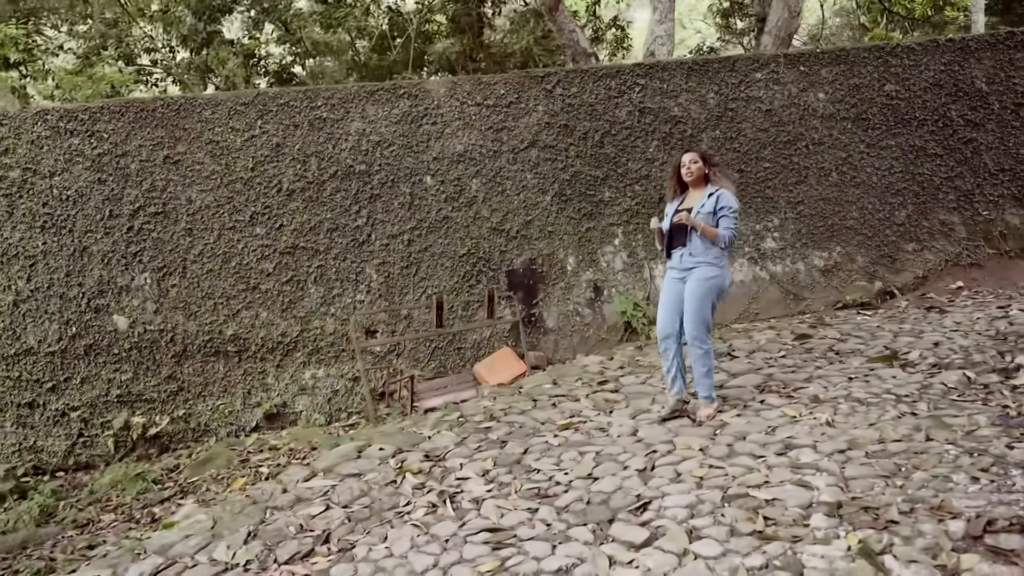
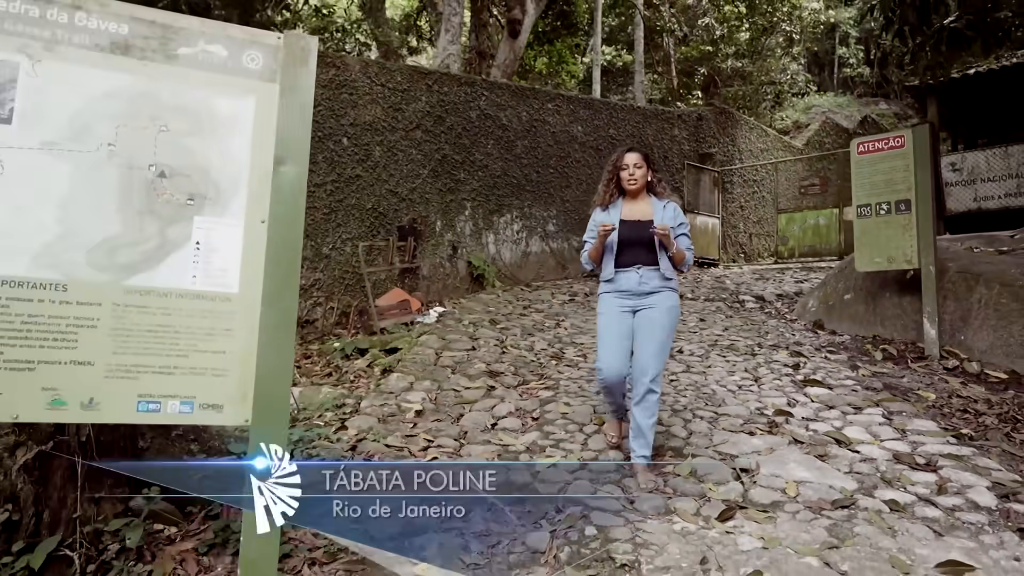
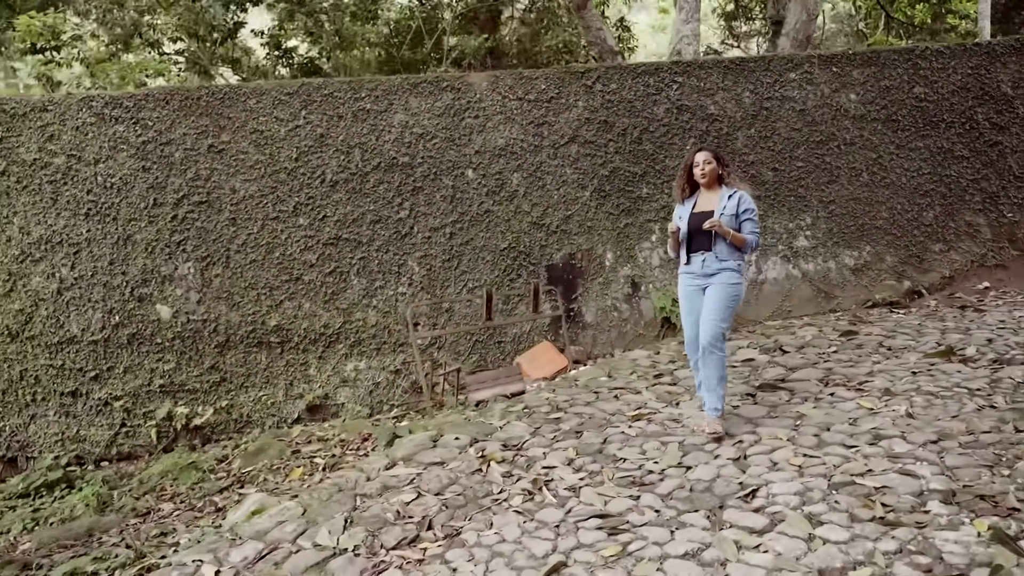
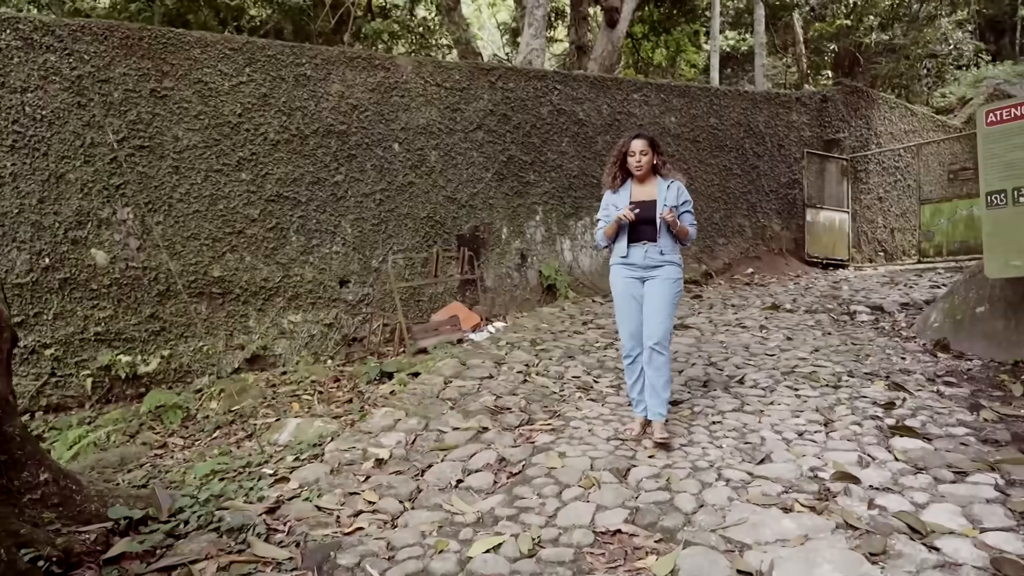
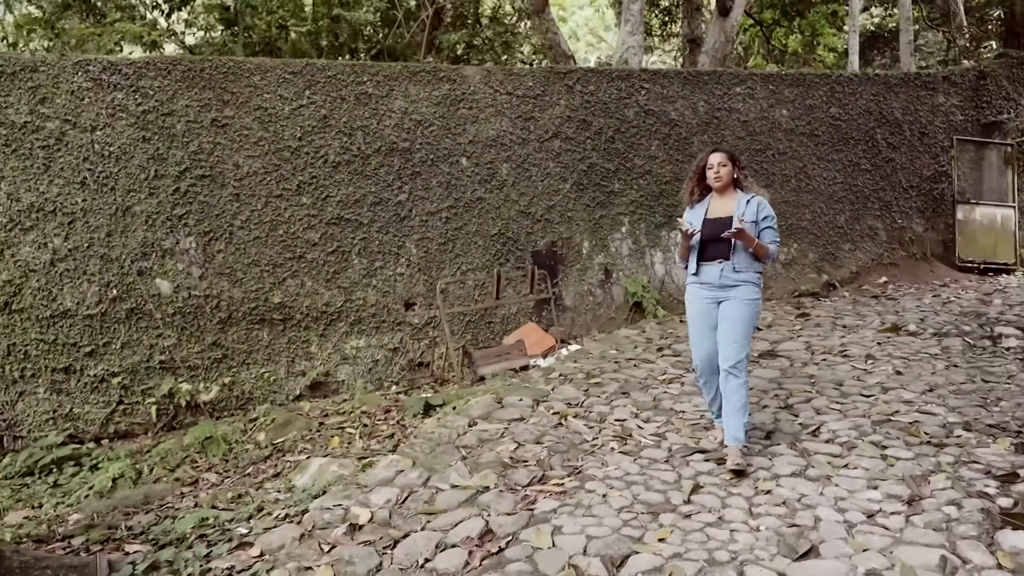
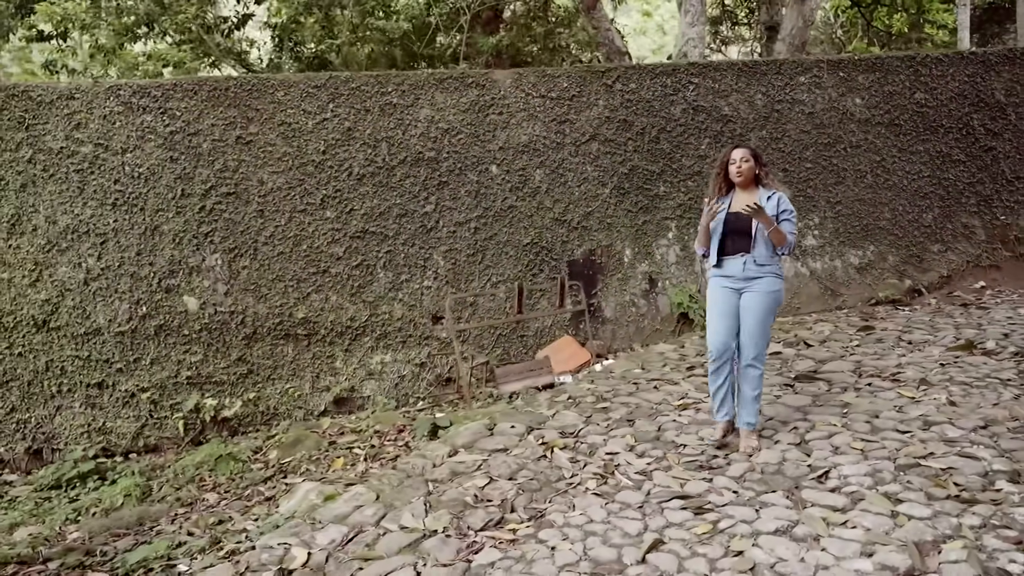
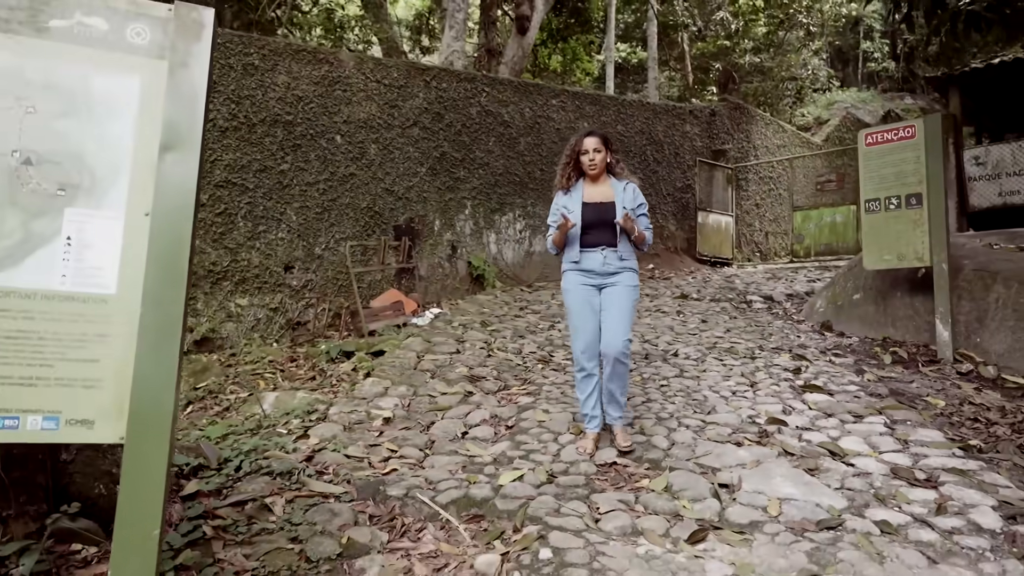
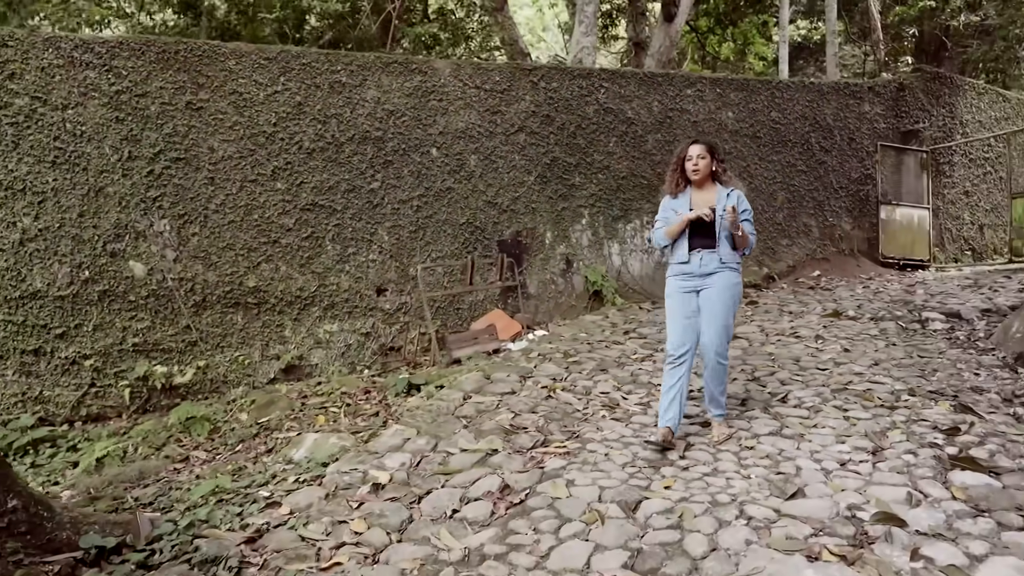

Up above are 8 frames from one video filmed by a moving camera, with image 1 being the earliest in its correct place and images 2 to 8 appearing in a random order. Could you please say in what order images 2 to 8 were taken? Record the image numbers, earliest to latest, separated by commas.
3, 6, 5, 8, 4, 7, 2
